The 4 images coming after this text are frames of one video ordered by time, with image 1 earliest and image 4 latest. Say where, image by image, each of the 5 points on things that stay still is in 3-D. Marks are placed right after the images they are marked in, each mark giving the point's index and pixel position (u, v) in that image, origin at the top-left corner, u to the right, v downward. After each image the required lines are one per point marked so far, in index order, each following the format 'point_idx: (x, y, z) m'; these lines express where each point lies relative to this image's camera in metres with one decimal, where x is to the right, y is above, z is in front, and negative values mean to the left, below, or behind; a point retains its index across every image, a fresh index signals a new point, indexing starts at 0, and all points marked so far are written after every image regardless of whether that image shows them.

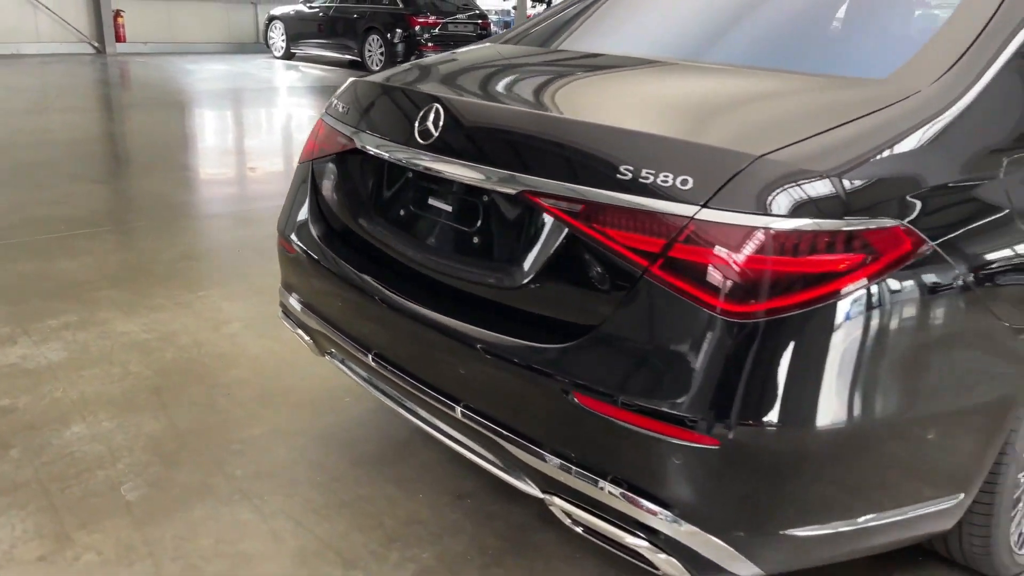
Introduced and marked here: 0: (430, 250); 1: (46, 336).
0: (-0.2, +0.1, +1.6) m
1: (-1.5, -0.2, +2.7) m
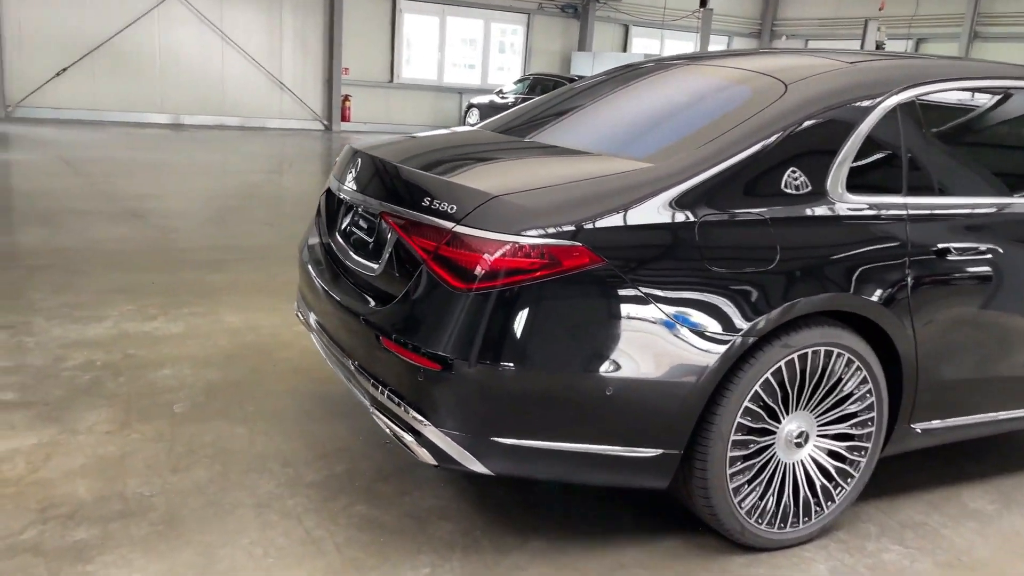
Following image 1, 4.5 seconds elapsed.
0: (-0.5, +0.1, +2.4) m
1: (-1.5, -0.1, +3.7) m
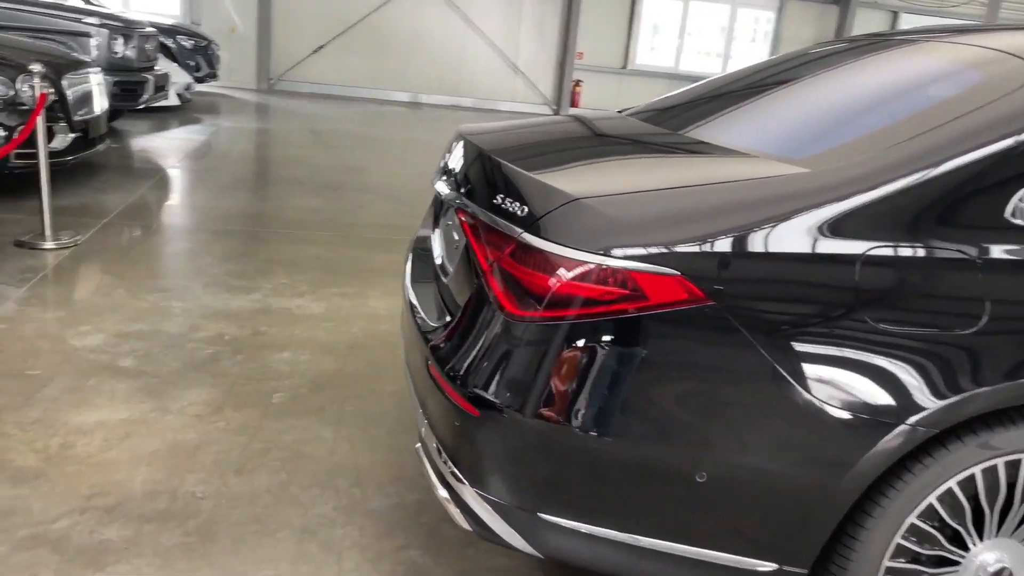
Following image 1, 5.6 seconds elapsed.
0: (-0.2, +0.1, +2.0) m
1: (-0.8, 0.0, +3.6) m
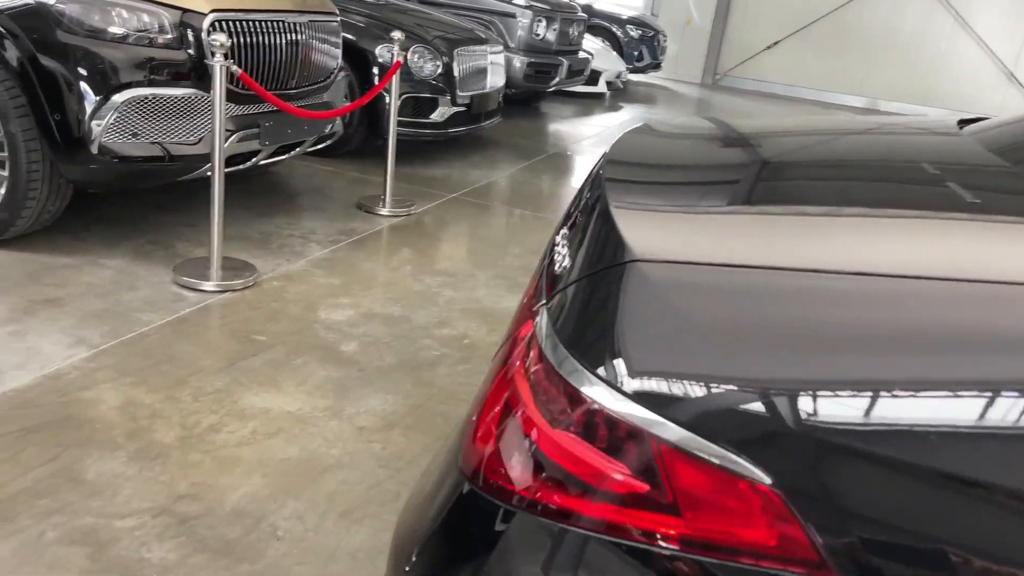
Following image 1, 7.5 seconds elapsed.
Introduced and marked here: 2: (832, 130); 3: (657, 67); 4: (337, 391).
0: (+0.2, 0.0, +1.4) m
1: (+0.4, -0.1, +3.1) m
2: (+0.5, +0.3, +1.4) m
3: (+1.9, +3.0, +11.3) m
4: (-0.5, -0.3, +2.3) m
